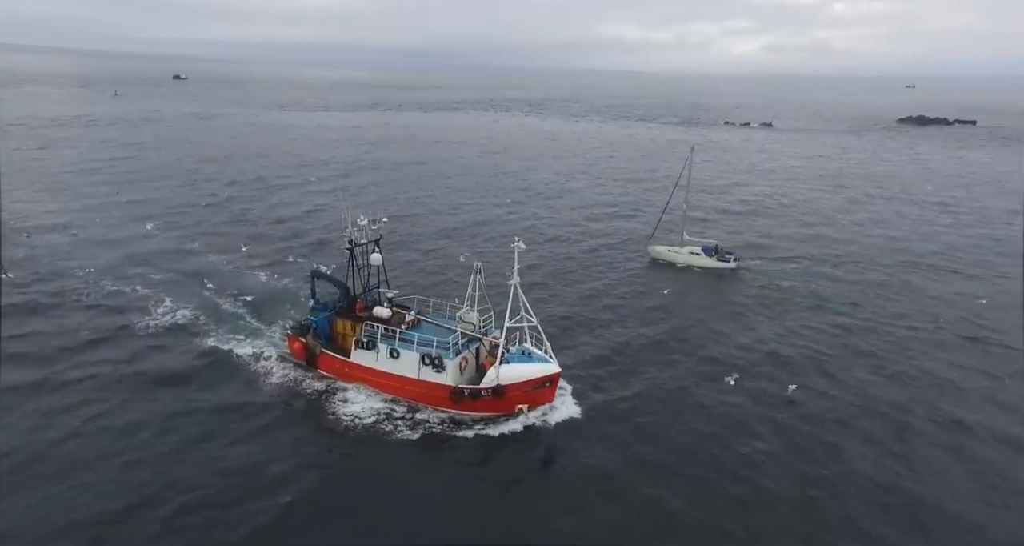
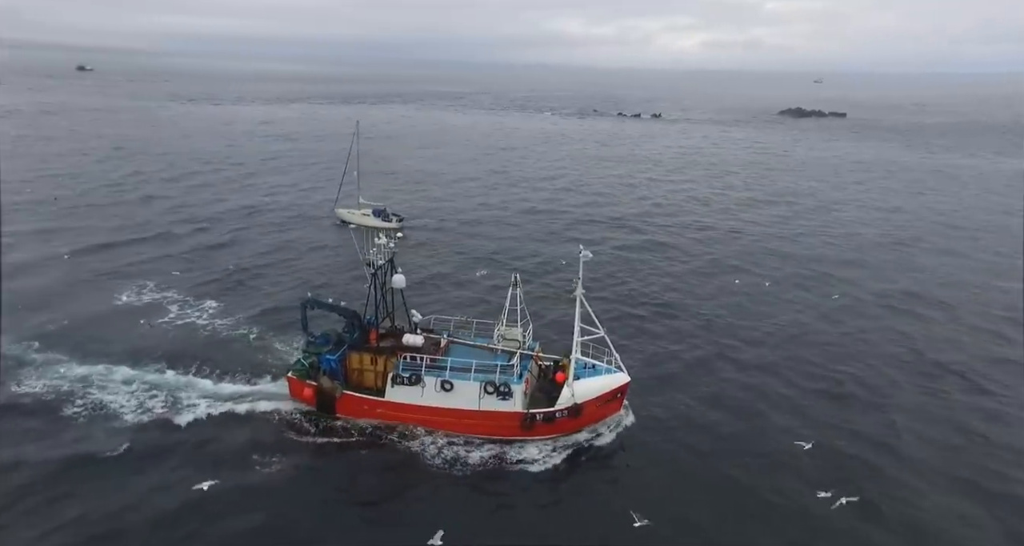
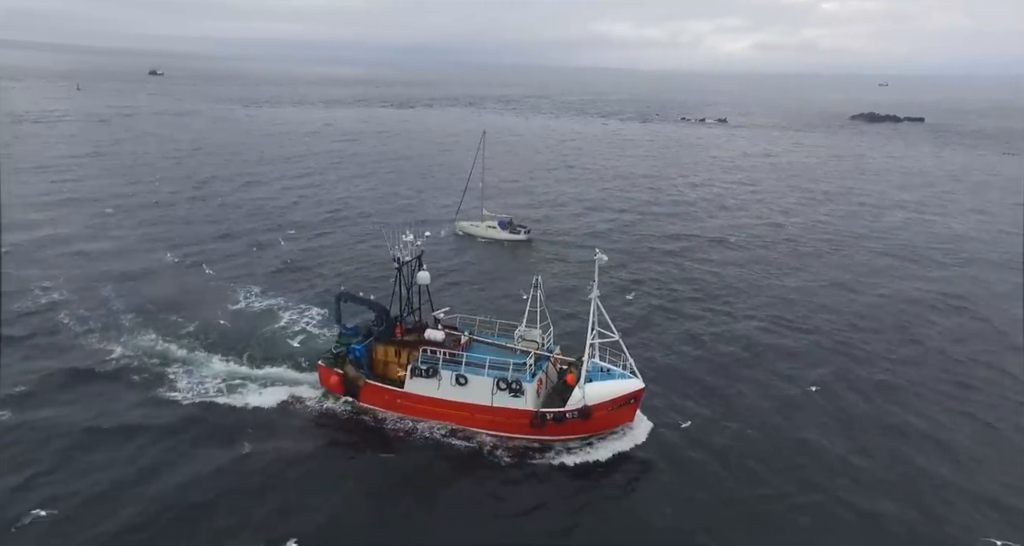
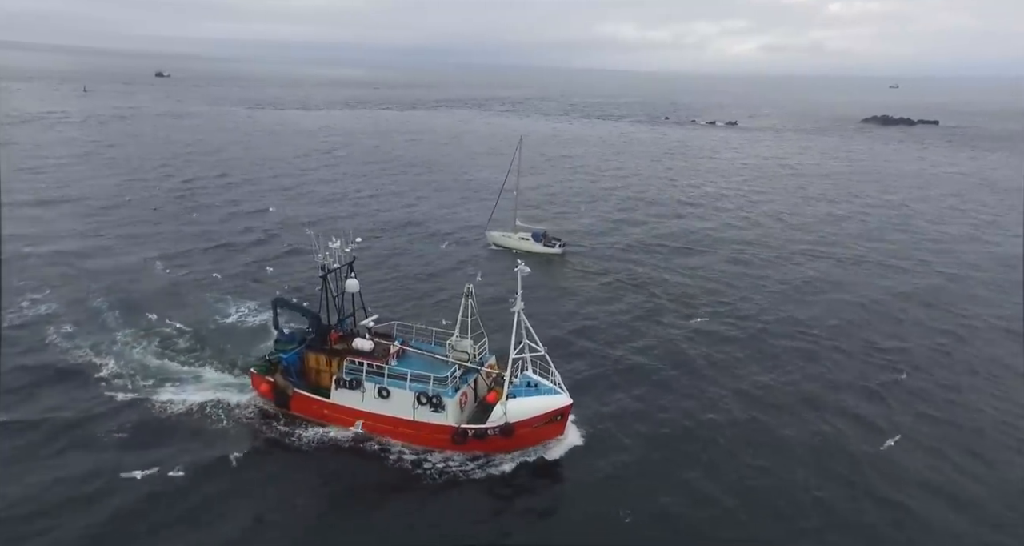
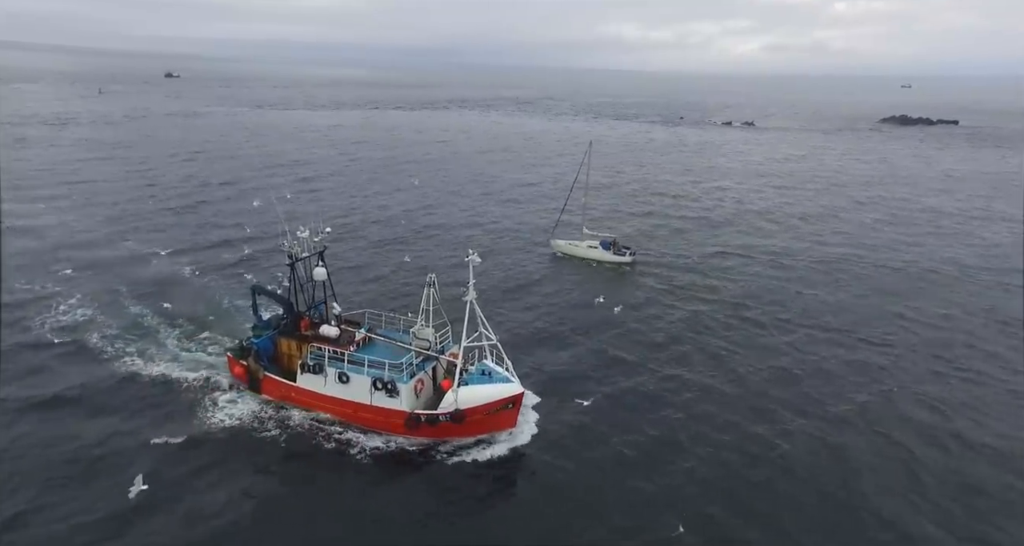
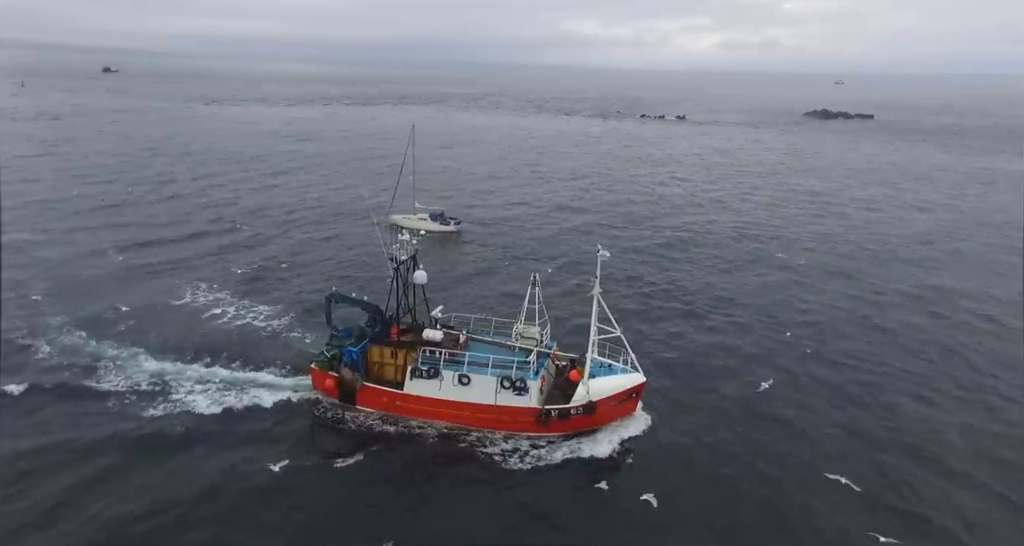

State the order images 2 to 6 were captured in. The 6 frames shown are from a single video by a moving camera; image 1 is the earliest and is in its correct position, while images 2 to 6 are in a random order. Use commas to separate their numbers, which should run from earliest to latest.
5, 4, 3, 6, 2
